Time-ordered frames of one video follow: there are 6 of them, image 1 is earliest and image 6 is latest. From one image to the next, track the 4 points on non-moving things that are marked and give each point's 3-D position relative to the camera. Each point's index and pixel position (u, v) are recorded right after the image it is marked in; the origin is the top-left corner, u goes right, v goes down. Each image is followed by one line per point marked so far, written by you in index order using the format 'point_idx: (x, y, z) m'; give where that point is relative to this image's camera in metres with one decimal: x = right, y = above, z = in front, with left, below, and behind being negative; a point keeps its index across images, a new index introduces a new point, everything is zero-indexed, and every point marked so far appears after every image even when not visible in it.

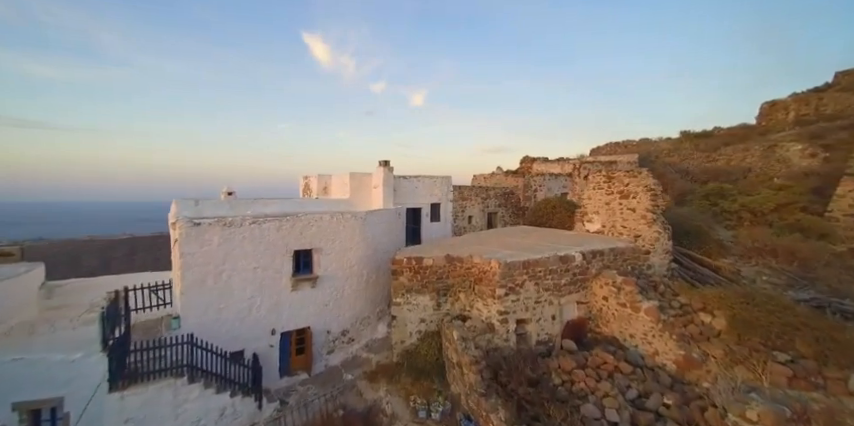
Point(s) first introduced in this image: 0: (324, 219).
0: (-2.4, -0.2, +8.9) m
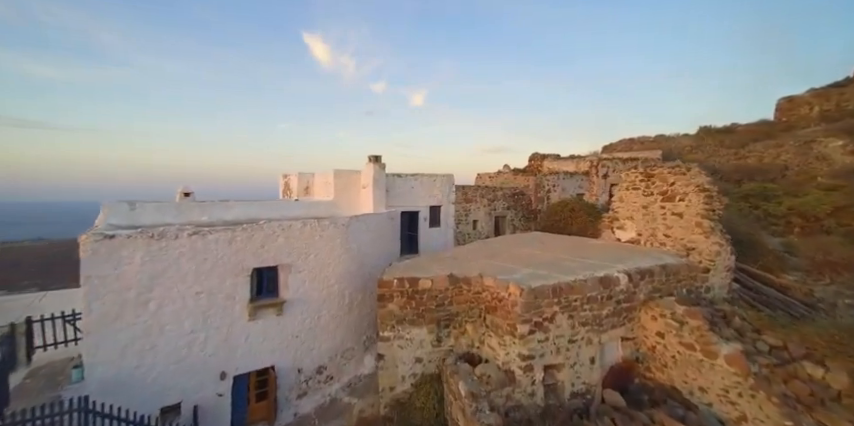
0: (-2.5, -0.3, +7.0) m
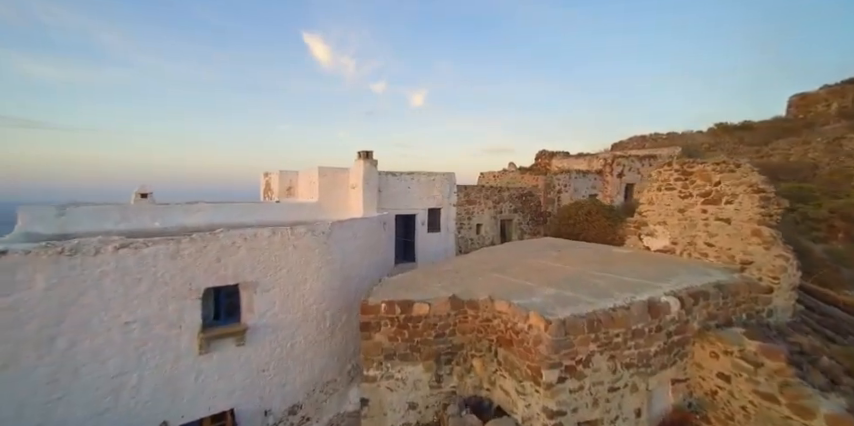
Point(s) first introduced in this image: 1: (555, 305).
0: (-2.5, -0.4, +5.7) m
1: (+1.6, -1.1, +4.6) m
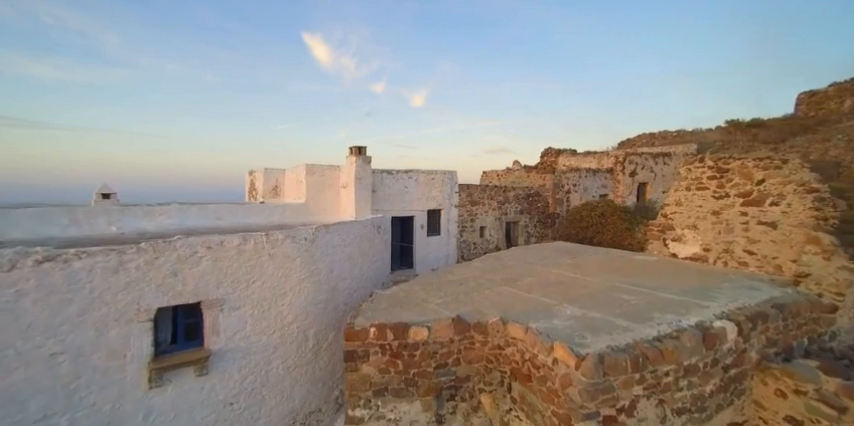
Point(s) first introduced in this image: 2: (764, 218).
0: (-2.5, -0.4, +4.8) m
1: (+1.5, -1.2, +3.7) m
2: (+5.2, -0.1, +5.8) m
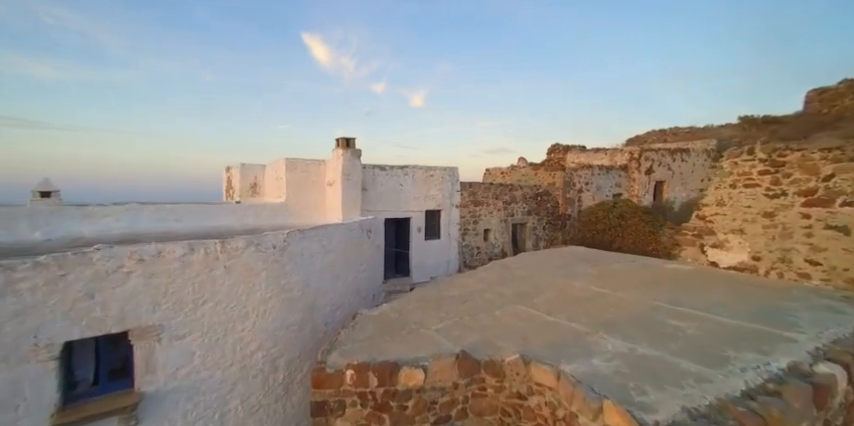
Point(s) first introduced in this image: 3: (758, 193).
0: (-2.6, -0.4, +3.7) m
1: (+1.5, -1.2, +2.7) m
2: (+5.1, -0.1, +4.8) m
3: (+4.8, +0.3, +5.5) m
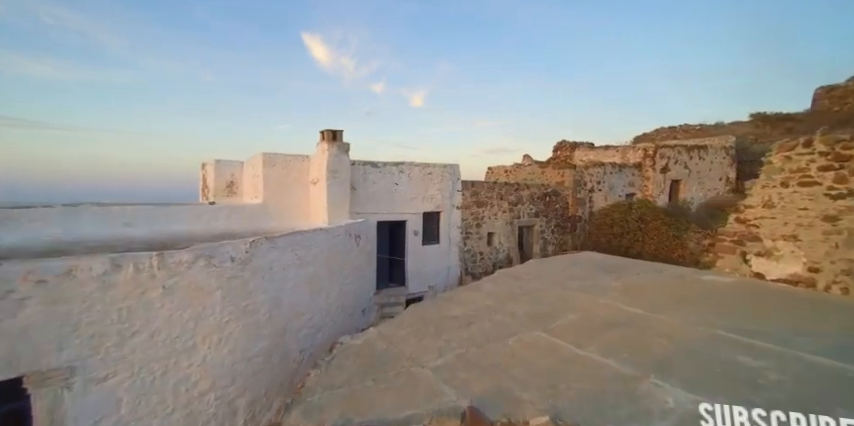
0: (-2.6, -0.5, +2.8) m
1: (+1.5, -1.2, +1.8) m
2: (+5.1, -0.1, +3.9) m
3: (+4.8, +0.2, +4.7) m
